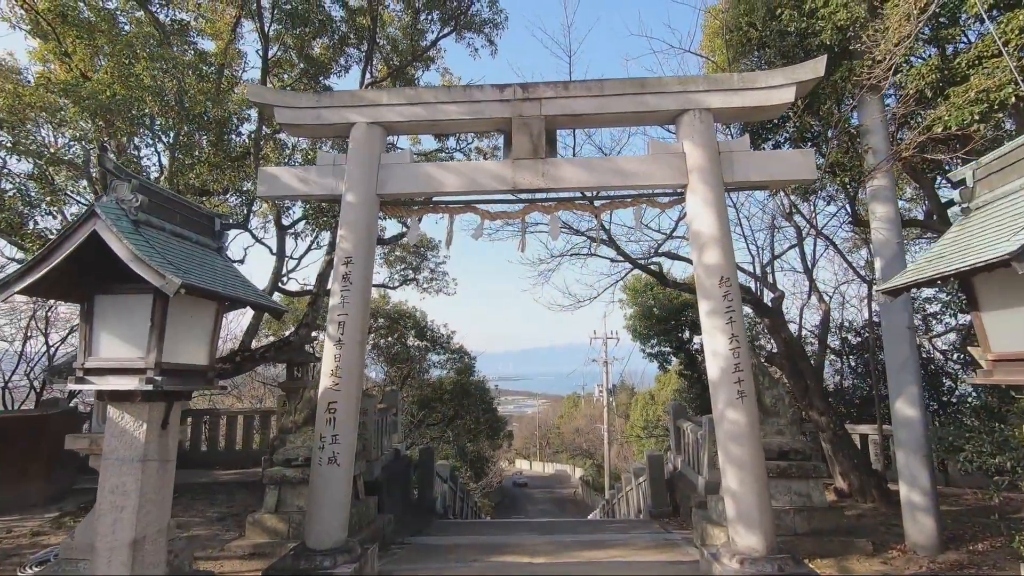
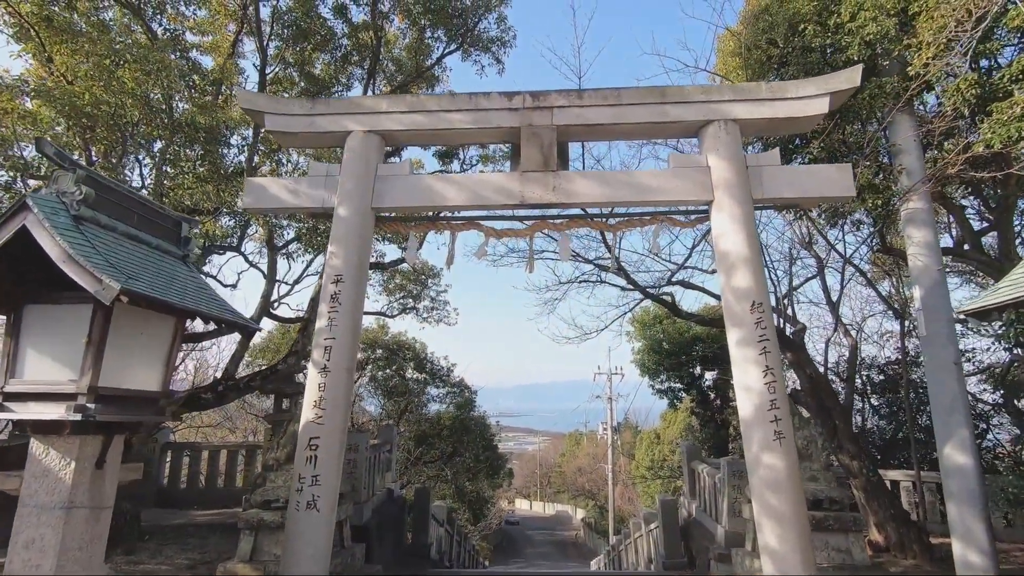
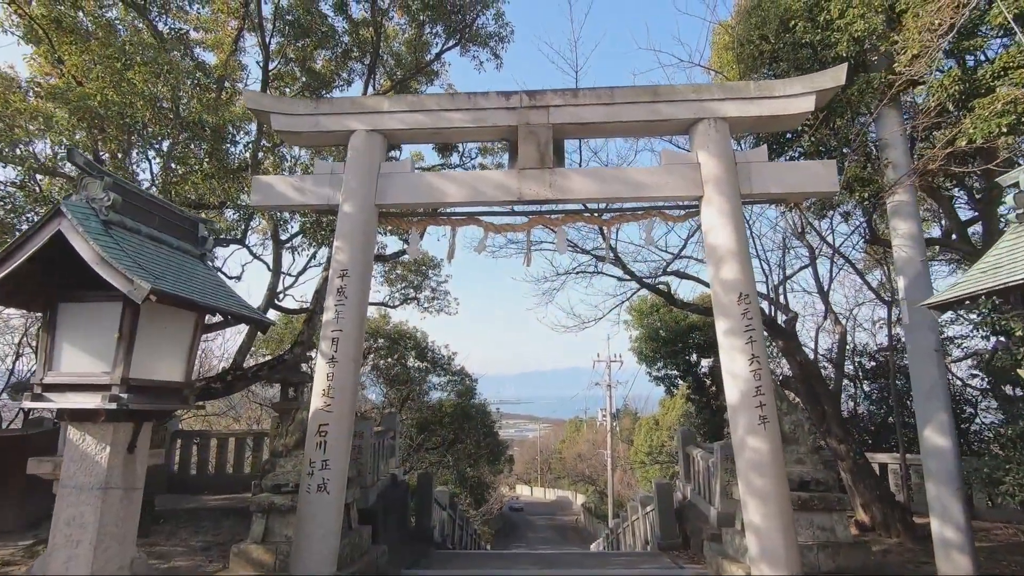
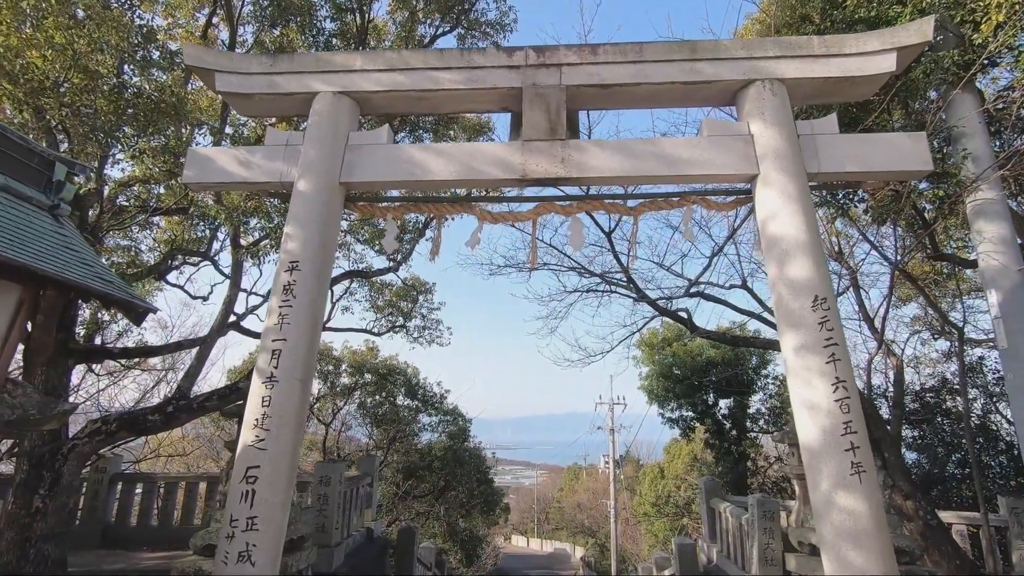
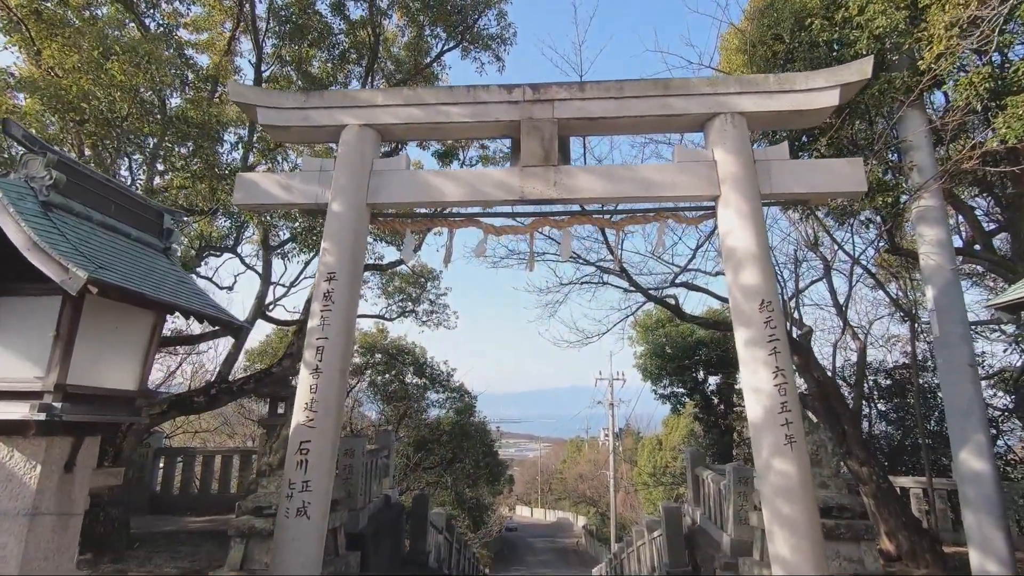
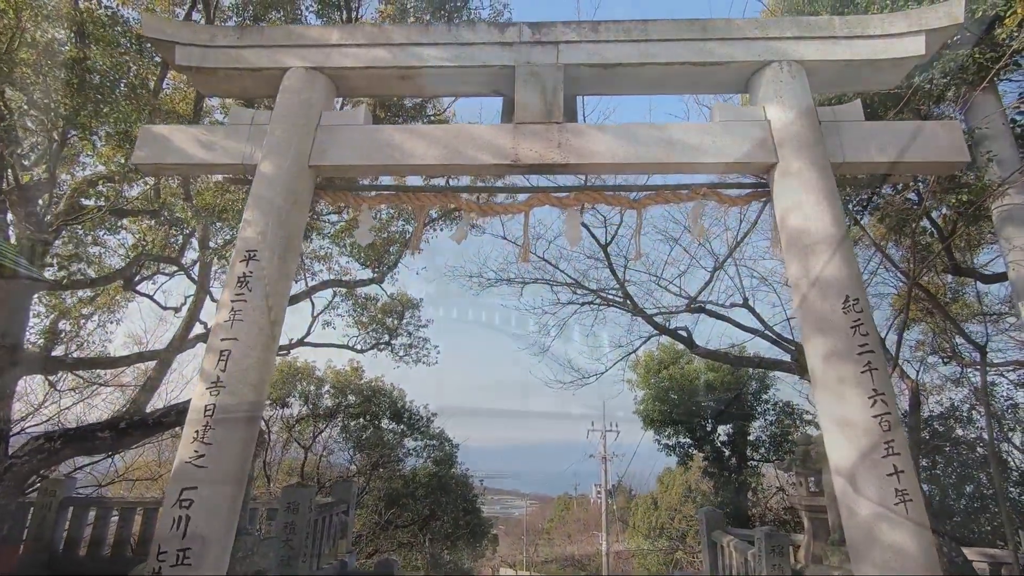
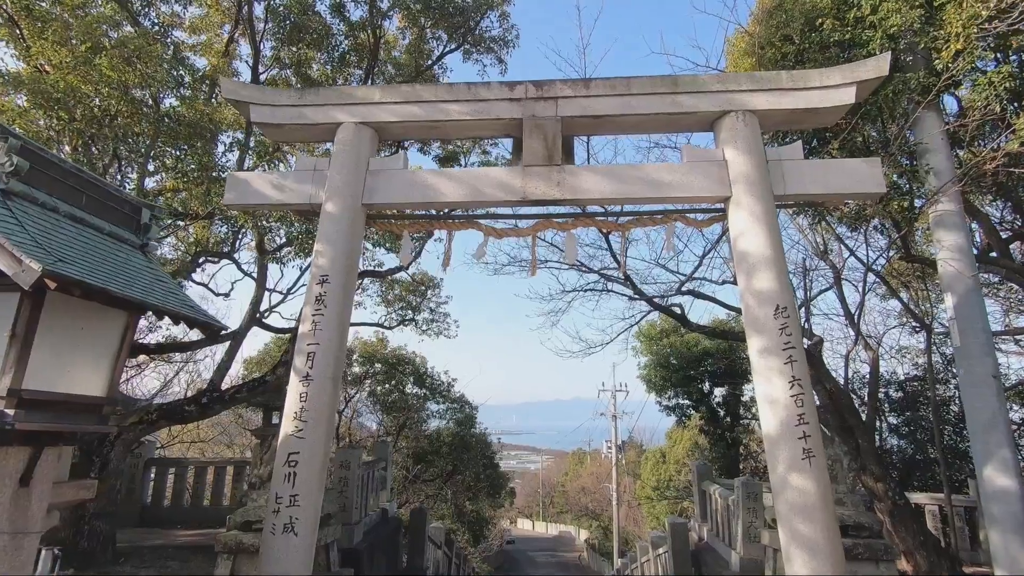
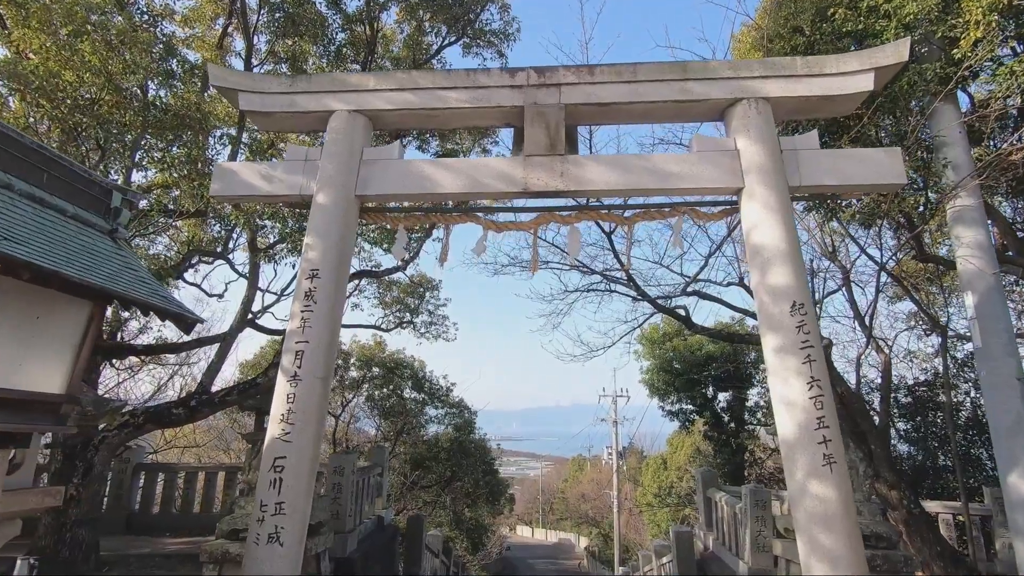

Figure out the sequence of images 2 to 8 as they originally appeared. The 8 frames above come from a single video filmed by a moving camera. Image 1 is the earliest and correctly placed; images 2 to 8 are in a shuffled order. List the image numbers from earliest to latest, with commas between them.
3, 2, 5, 7, 8, 4, 6
